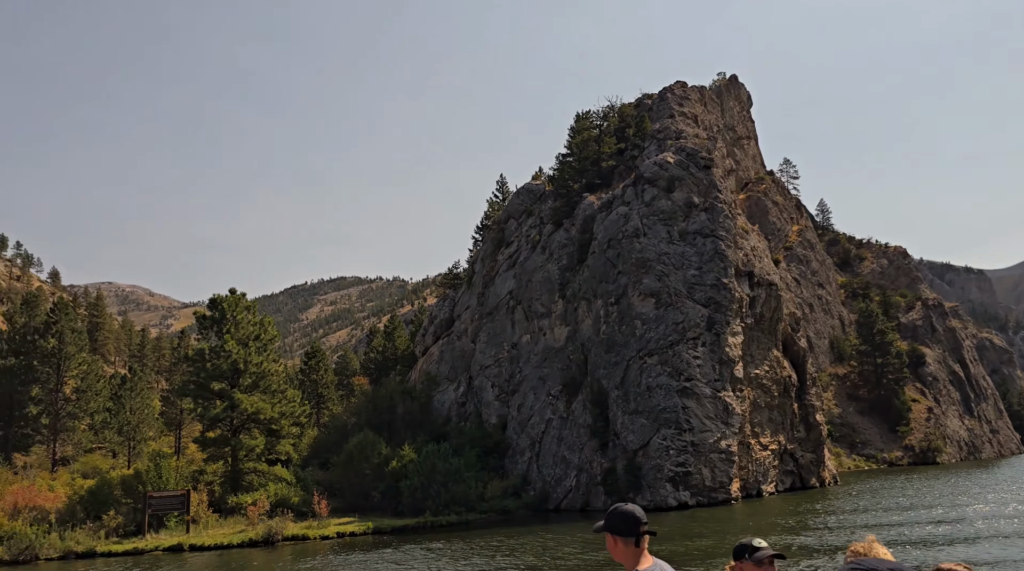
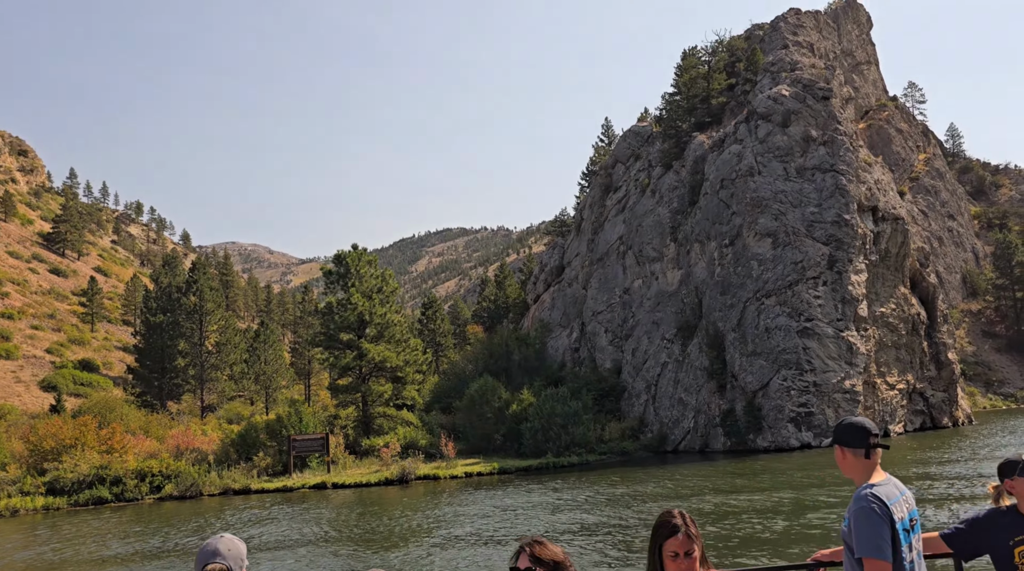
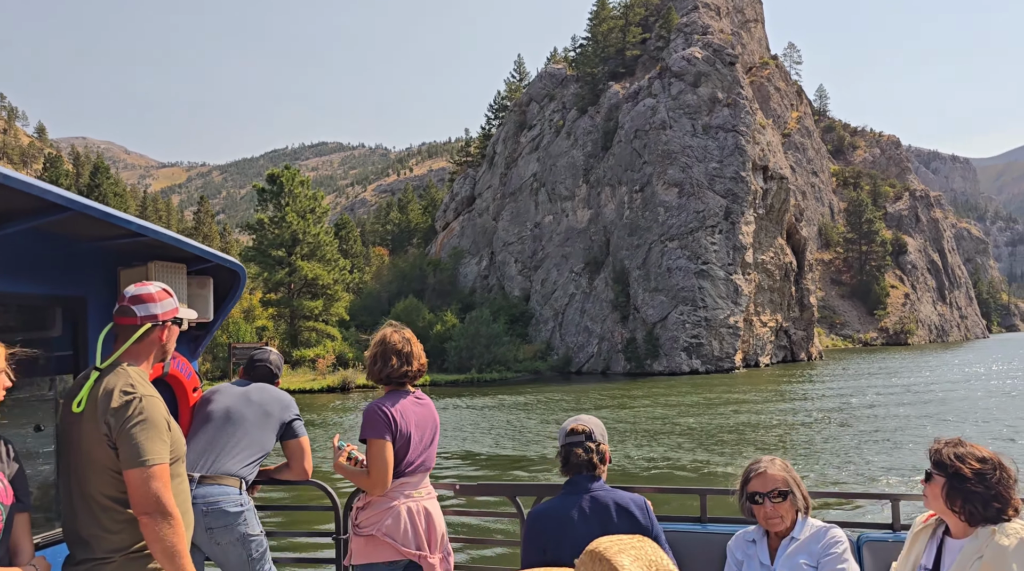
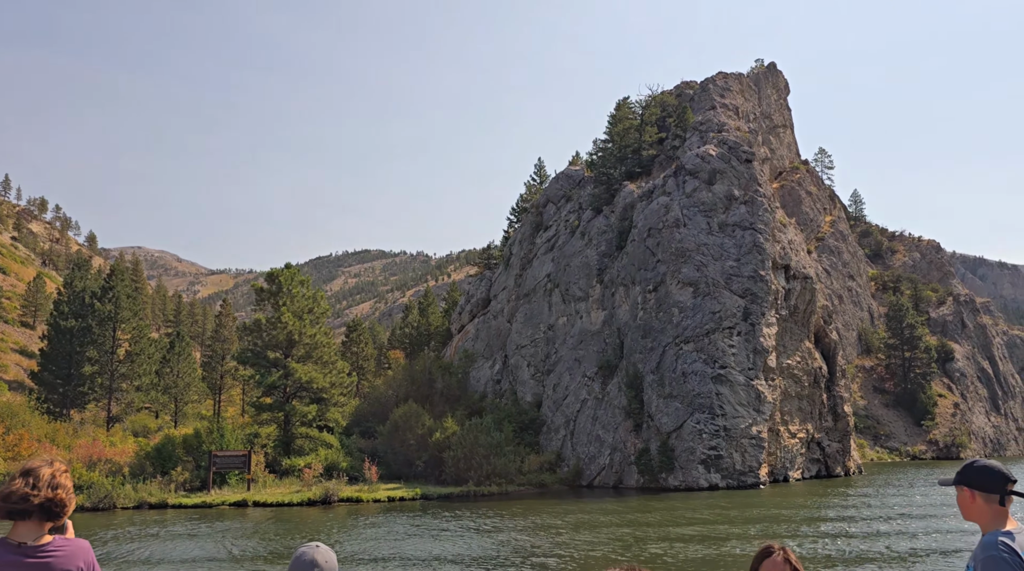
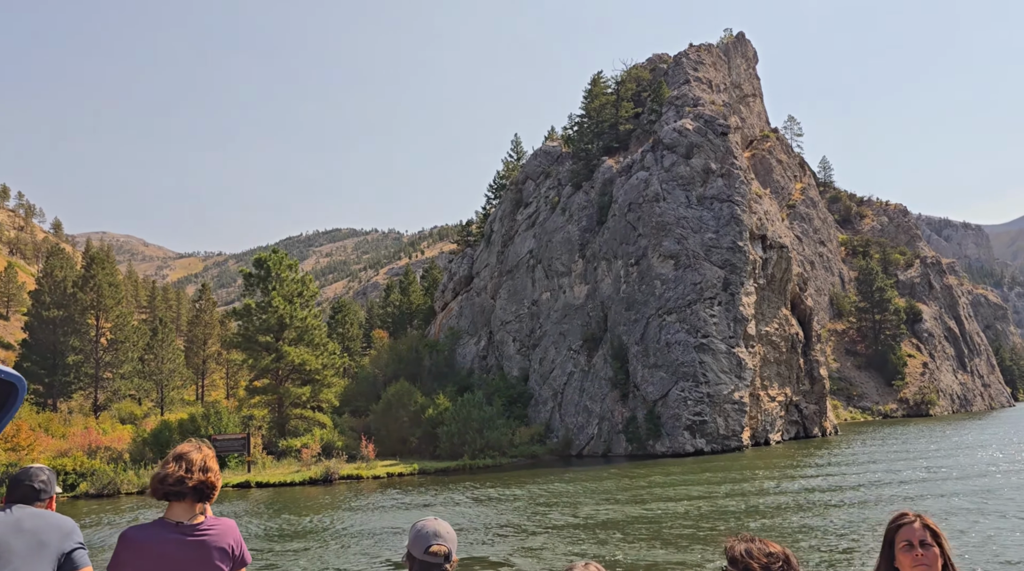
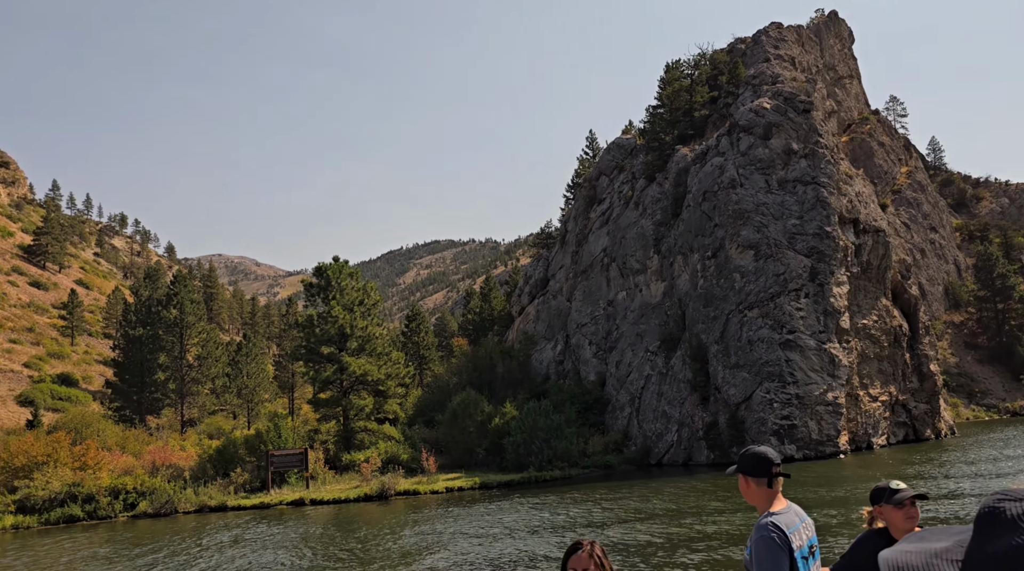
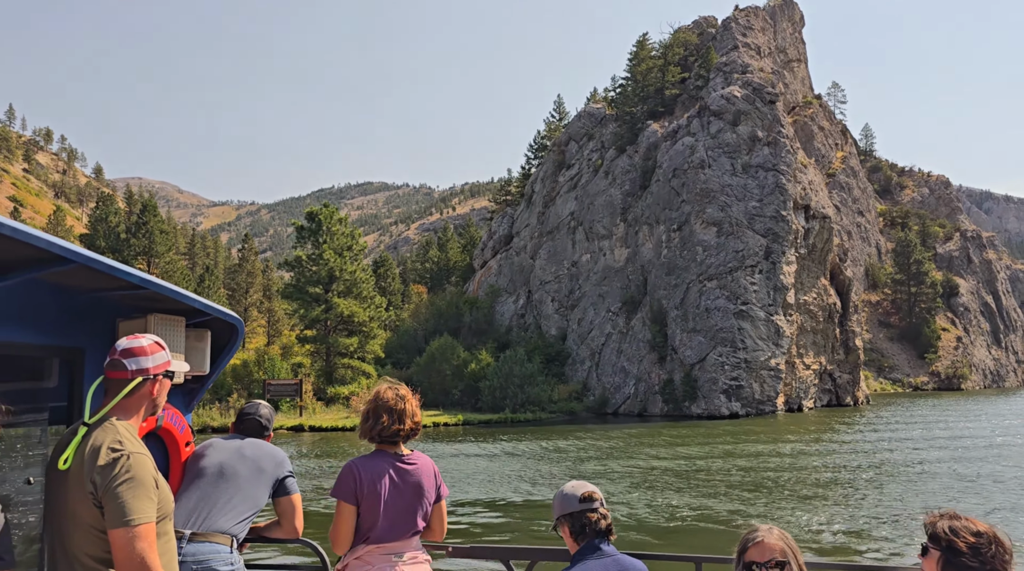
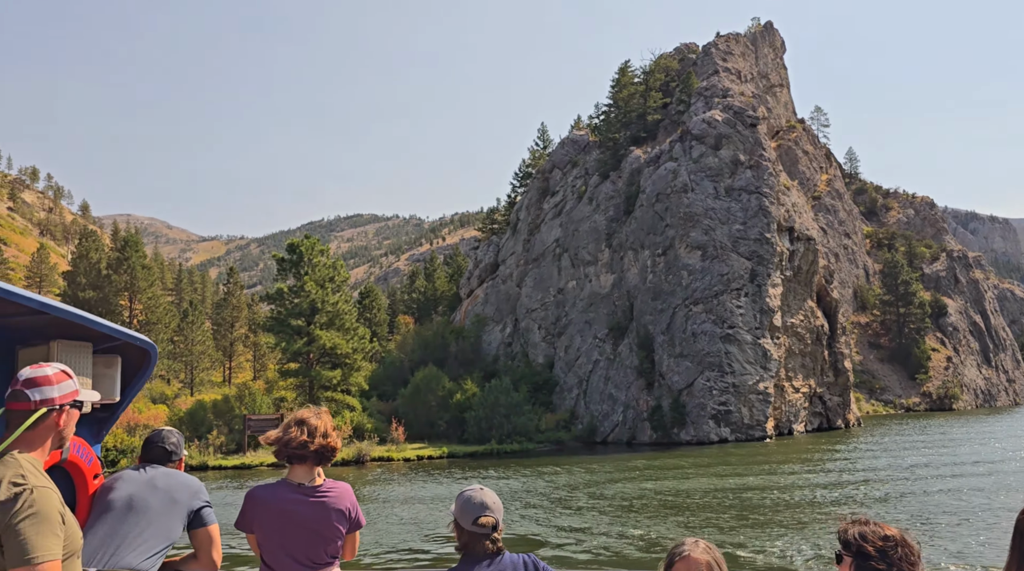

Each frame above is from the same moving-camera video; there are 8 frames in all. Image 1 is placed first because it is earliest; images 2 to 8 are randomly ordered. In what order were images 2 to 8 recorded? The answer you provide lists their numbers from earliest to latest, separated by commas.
6, 2, 4, 5, 8, 7, 3
